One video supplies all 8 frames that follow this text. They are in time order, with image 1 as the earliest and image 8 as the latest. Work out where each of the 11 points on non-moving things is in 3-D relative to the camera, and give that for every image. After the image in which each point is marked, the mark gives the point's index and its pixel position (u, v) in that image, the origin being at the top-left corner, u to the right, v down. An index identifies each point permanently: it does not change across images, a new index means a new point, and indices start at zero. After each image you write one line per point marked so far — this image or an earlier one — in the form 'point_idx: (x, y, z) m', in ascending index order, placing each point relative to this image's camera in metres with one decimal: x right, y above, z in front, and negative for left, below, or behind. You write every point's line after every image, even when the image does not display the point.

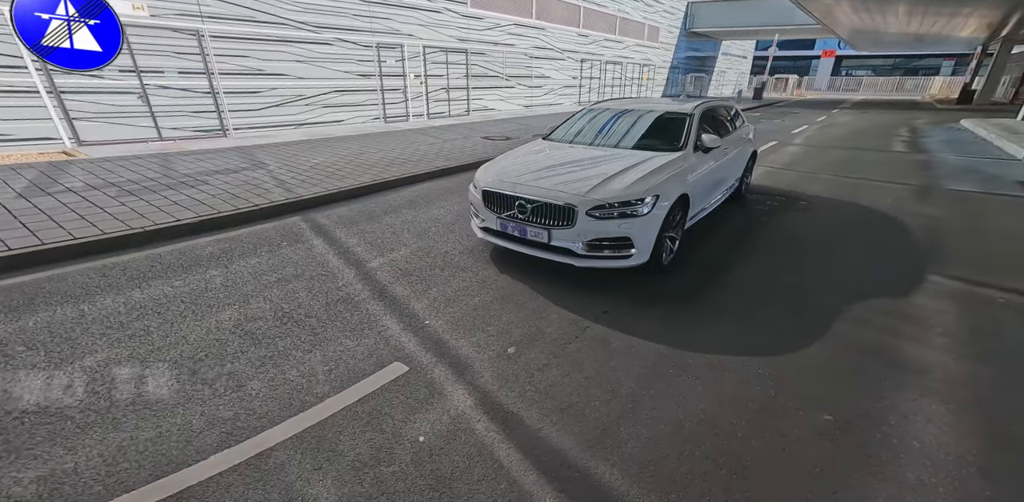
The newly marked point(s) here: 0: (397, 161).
0: (-2.4, +1.9, +8.9) m
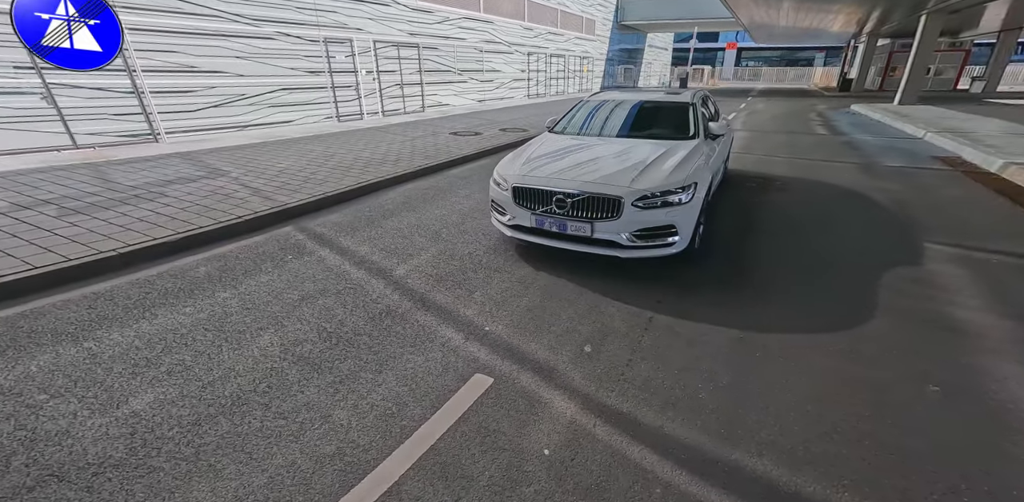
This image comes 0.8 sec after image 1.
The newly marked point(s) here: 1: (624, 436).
0: (-2.8, +1.8, +8.5) m
1: (+0.7, -1.0, +2.2) m
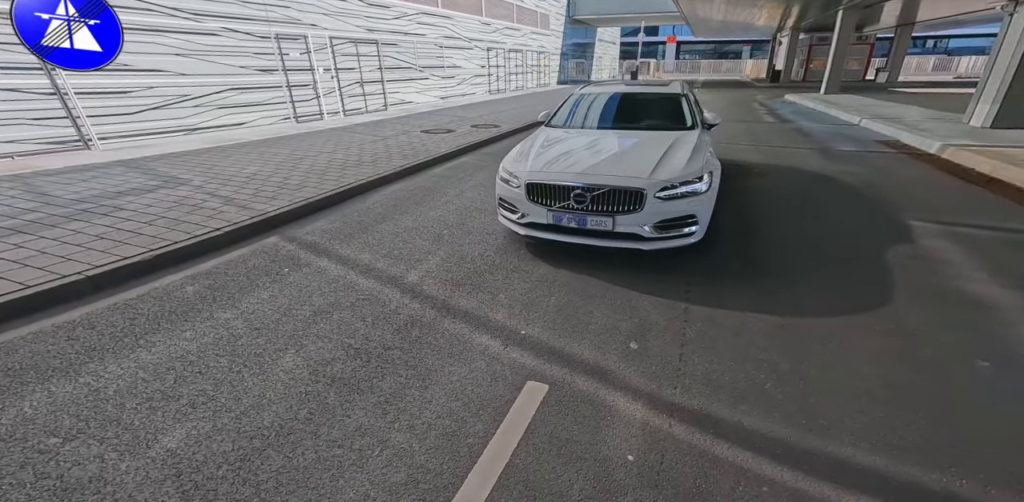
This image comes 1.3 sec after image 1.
0: (-3.1, +1.6, +8.0) m
1: (+1.0, -0.9, +2.2) m
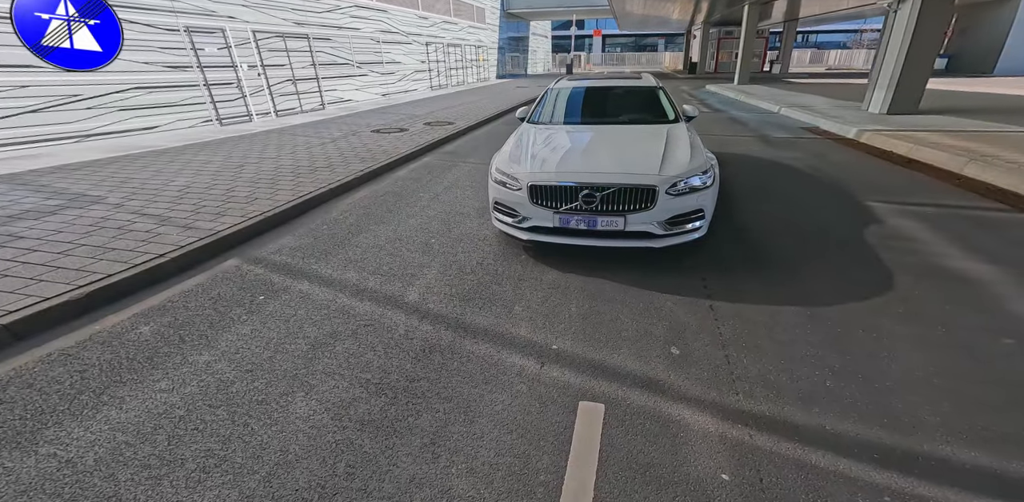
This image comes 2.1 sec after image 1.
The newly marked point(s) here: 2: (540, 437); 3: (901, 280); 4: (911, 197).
0: (-3.6, +1.4, +7.3) m
1: (+1.4, -0.9, +2.1) m
2: (+0.1, -1.0, +2.3) m
3: (+3.3, -0.3, +3.7) m
4: (+5.5, +0.8, +6.1) m
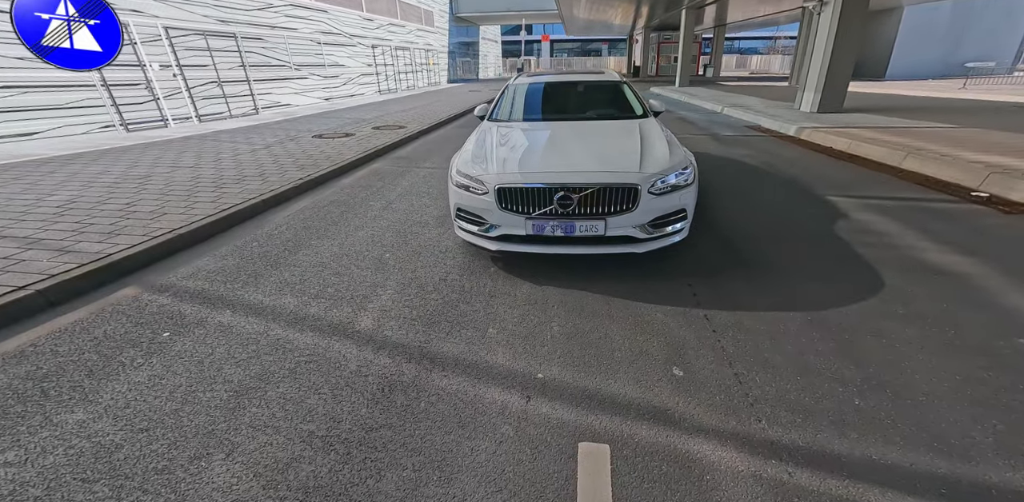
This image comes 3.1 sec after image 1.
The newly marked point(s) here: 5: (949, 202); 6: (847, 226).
0: (-4.3, +1.1, +6.5) m
1: (+1.4, -1.0, +1.8) m
2: (+0.1, -1.1, +1.8) m
3: (+3.0, -0.2, +3.5) m
4: (+5.0, +0.9, +6.2) m
5: (+5.7, +0.7, +5.6) m
6: (+3.6, +0.3, +4.8) m
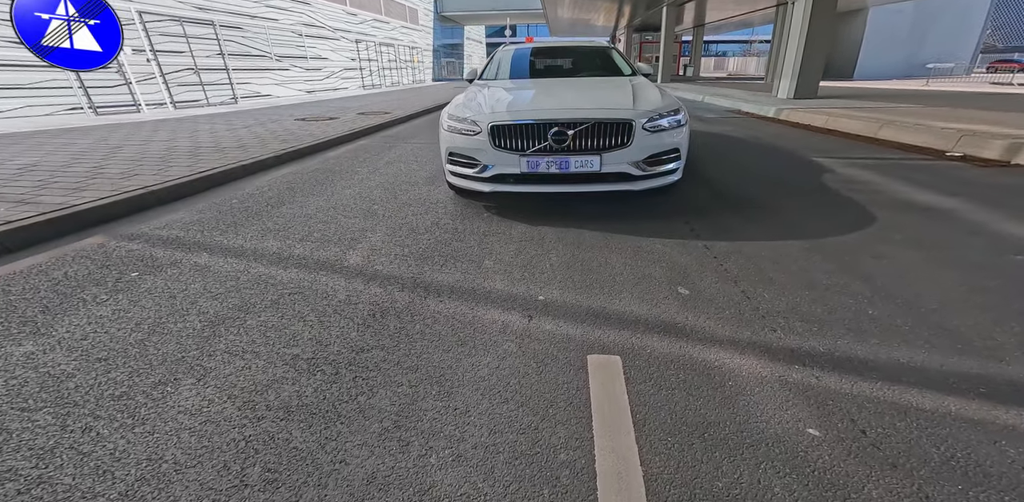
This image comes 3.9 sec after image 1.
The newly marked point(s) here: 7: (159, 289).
0: (-4.4, +1.5, +6.2) m
1: (+1.4, -0.5, +1.7) m
2: (+0.1, -0.6, +1.7) m
3: (+3.0, +0.3, +3.5) m
4: (+4.8, +1.4, +6.2) m
5: (+5.5, +1.2, +5.7) m
6: (+3.5, +0.8, +4.8) m
7: (-2.0, -0.2, +2.5) m
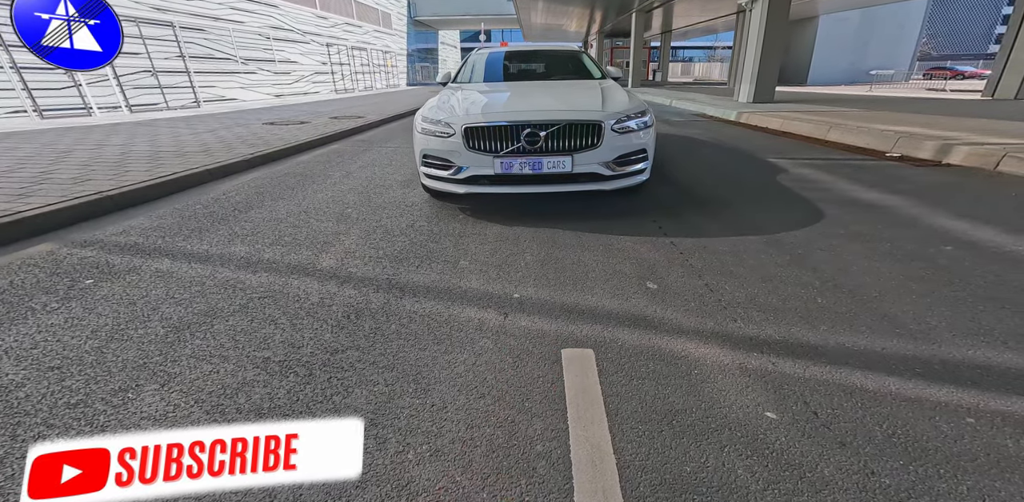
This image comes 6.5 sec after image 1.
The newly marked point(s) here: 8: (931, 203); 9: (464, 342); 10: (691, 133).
0: (-4.8, +1.4, +6.0) m
1: (+1.3, -0.4, +1.8) m
2: (0.0, -0.6, +1.7) m
3: (+2.8, +0.3, +3.7) m
4: (+4.5, +1.5, +6.5) m
5: (+5.2, +1.3, +6.0) m
6: (+3.2, +0.9, +5.1) m
7: (-2.2, -0.3, +2.5) m
8: (+3.8, +0.4, +3.9) m
9: (-0.2, -0.4, +2.1) m
10: (+3.9, +2.6, +9.5) m
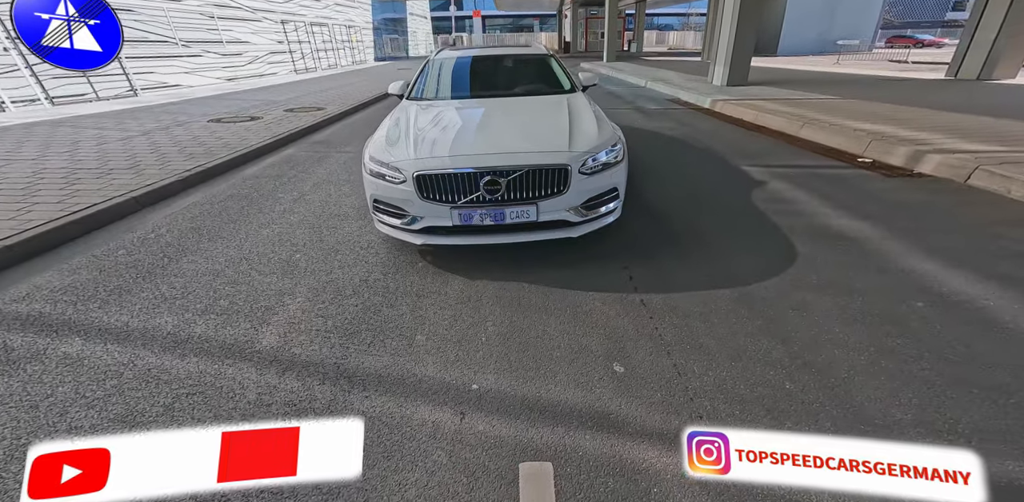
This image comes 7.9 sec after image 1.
0: (-5.2, +1.0, +5.5) m
1: (+1.1, -0.9, +1.7) m
2: (-0.1, -1.1, +1.6) m
3: (+2.5, 0.0, +3.7) m
4: (+4.0, +1.3, +6.5) m
5: (+4.7, +1.1, +6.1) m
6: (+2.9, +0.6, +5.0) m
7: (-2.4, -0.7, +2.2) m
8: (+3.5, +0.1, +3.9) m
9: (-0.4, -0.9, +1.9) m
10: (+3.3, +2.6, +9.3) m
